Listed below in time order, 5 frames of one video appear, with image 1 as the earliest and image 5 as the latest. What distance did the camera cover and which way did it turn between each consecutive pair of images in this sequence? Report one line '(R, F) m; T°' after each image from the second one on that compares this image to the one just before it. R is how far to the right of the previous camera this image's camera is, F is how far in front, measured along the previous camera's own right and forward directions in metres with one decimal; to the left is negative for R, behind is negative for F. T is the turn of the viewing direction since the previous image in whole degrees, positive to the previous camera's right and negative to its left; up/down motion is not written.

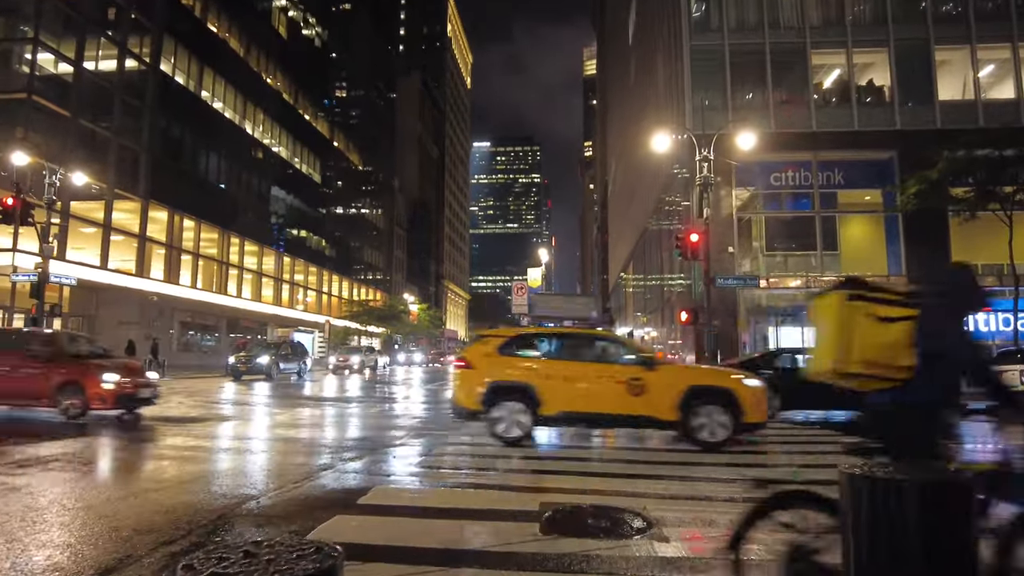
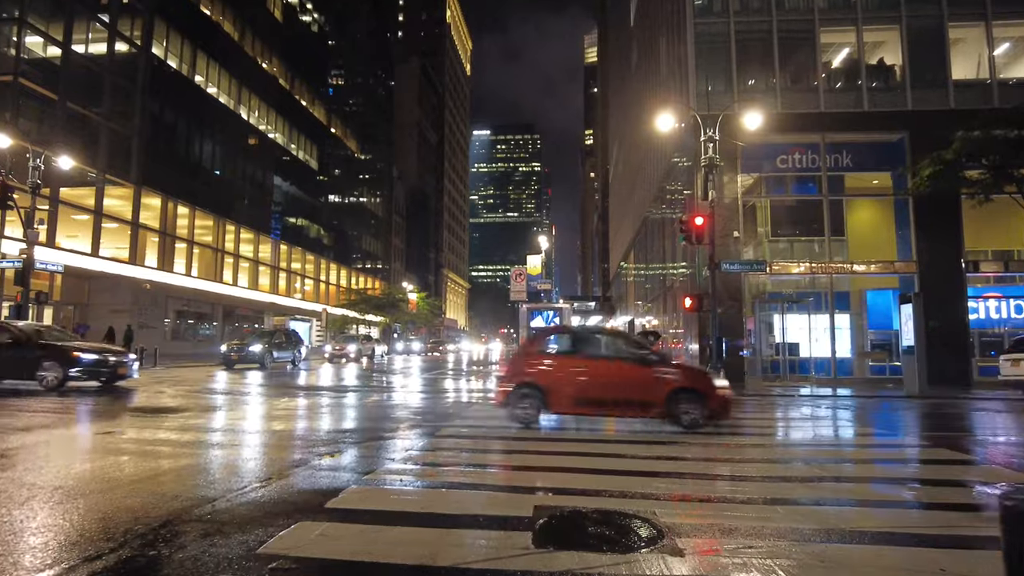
(+0.1, +0.7) m; 0°
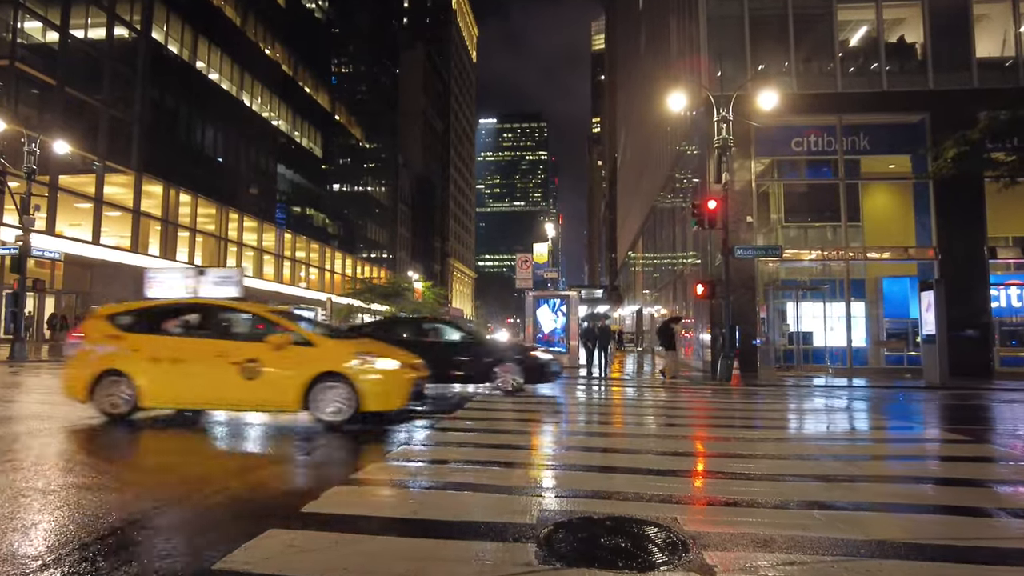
(0.0, +0.6) m; -1°
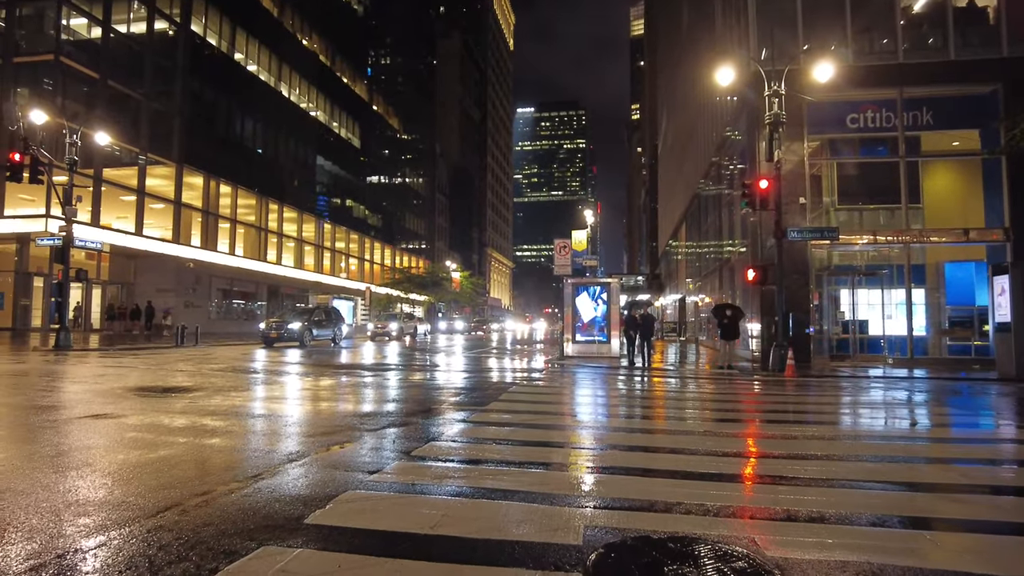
(0.0, +0.7) m; -3°
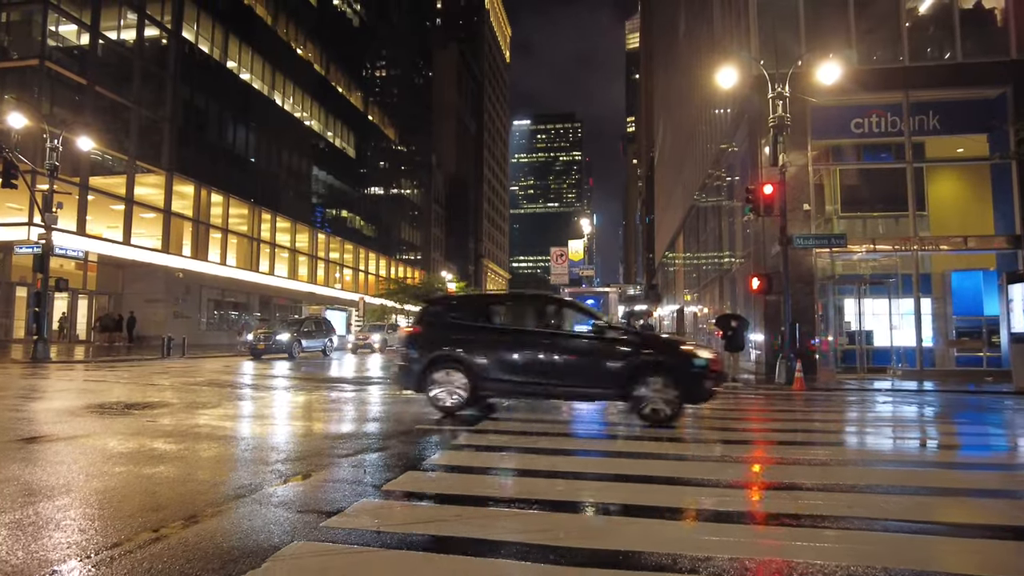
(+0.1, +0.7) m; 0°
